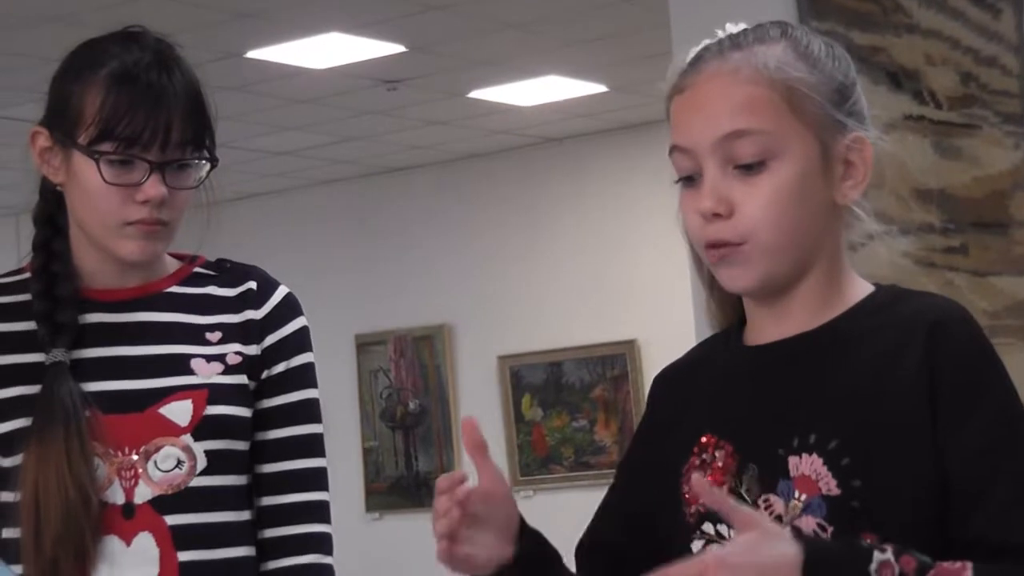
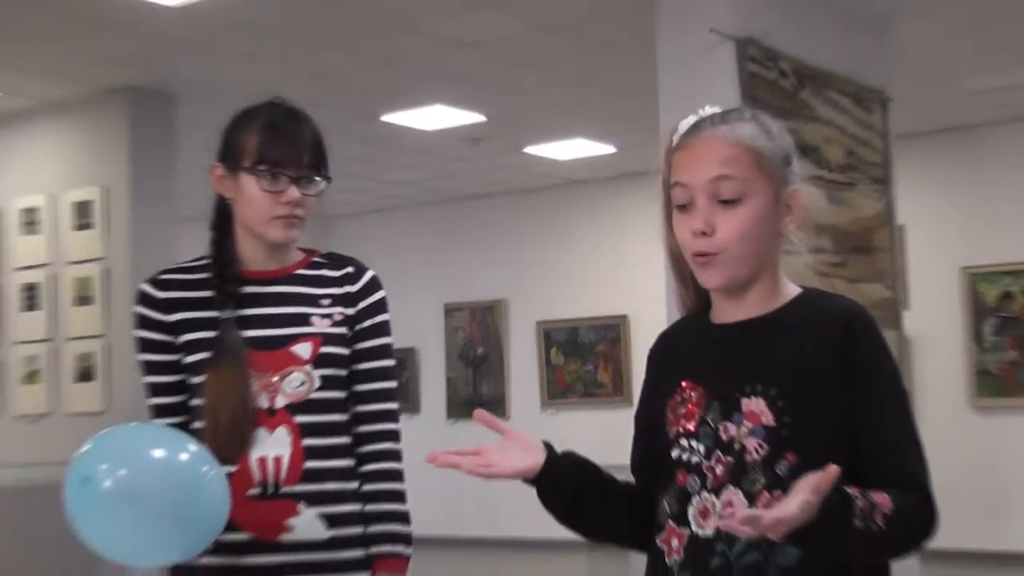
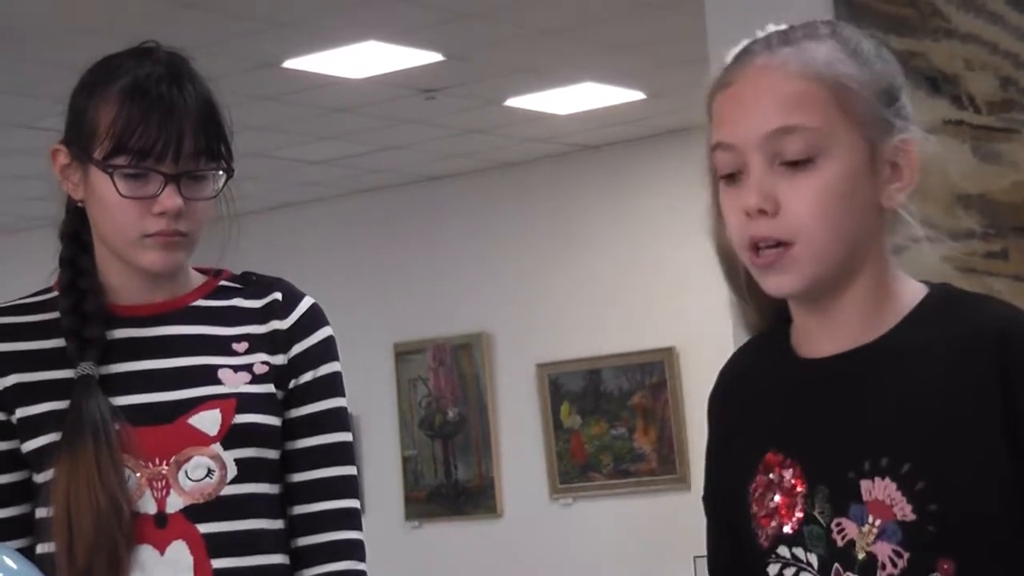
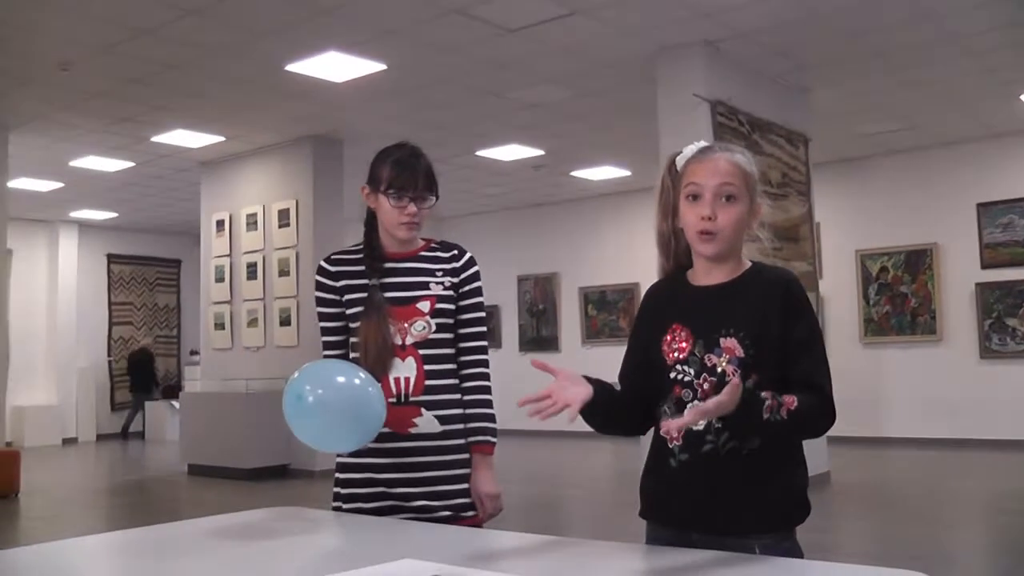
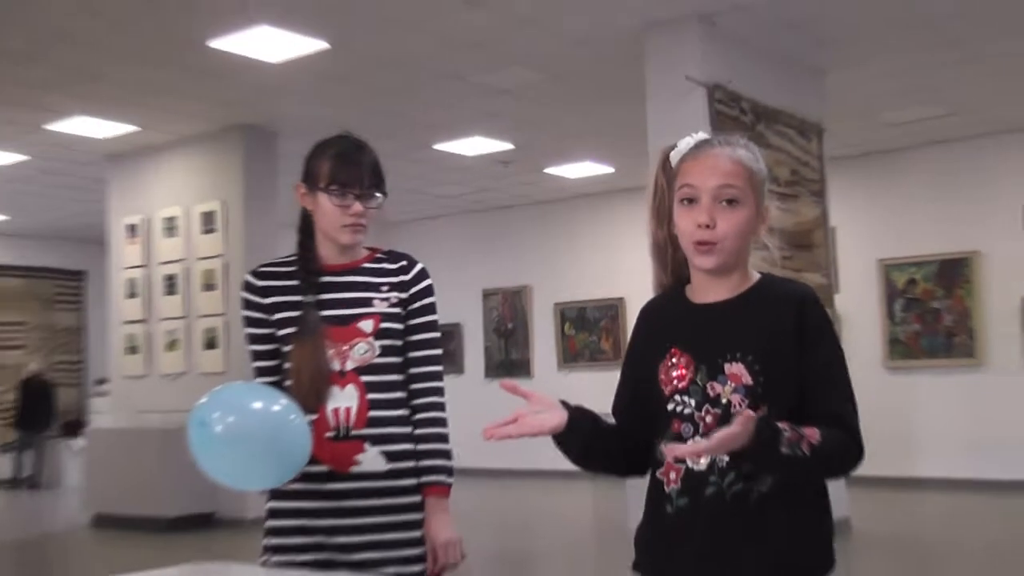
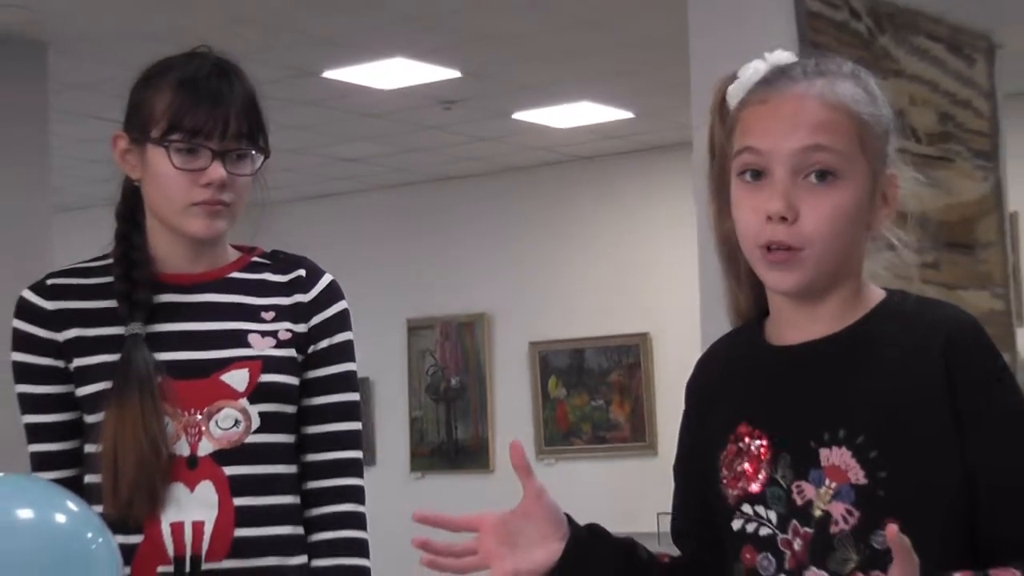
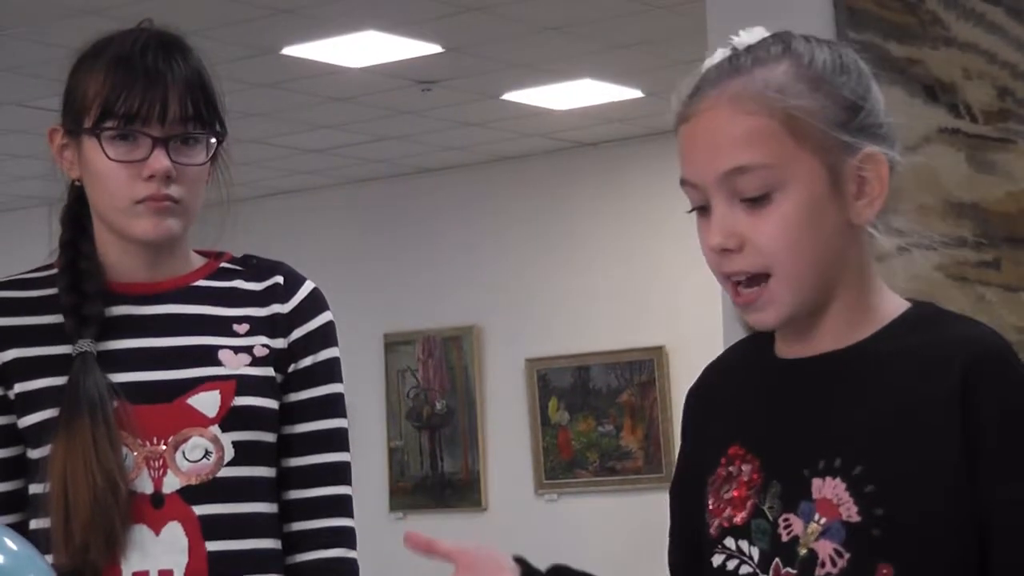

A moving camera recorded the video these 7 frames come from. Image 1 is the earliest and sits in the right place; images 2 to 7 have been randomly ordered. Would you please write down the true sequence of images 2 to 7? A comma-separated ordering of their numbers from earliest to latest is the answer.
3, 7, 6, 2, 5, 4
